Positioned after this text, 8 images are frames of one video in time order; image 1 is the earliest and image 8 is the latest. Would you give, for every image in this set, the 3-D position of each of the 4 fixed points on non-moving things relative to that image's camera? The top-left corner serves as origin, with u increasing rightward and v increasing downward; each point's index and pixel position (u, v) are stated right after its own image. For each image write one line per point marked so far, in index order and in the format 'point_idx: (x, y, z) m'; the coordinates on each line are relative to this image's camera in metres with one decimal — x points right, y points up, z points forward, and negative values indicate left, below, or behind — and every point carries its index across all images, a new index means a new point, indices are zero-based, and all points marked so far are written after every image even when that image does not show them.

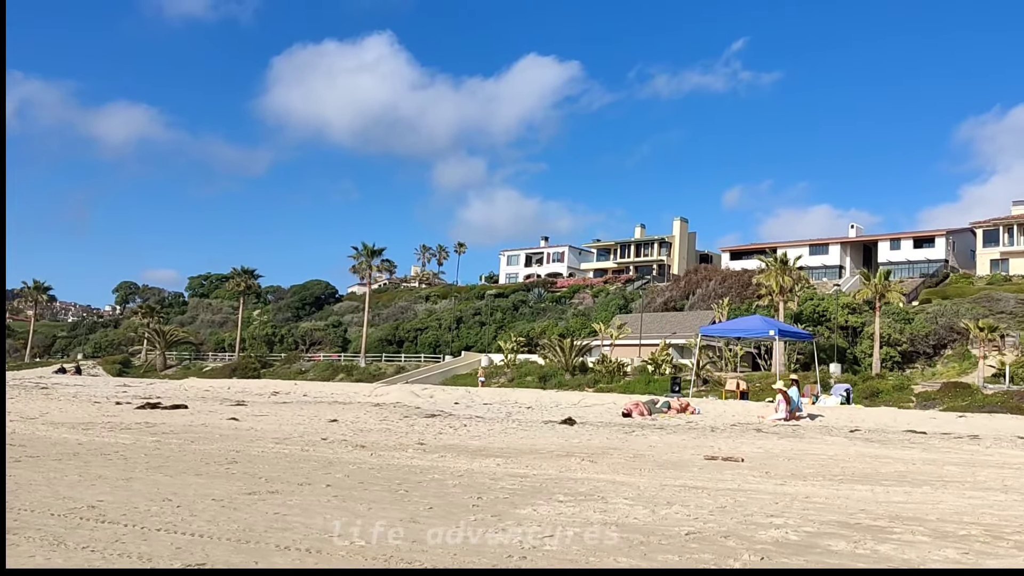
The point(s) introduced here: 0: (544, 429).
0: (+0.6, -2.6, +13.8) m
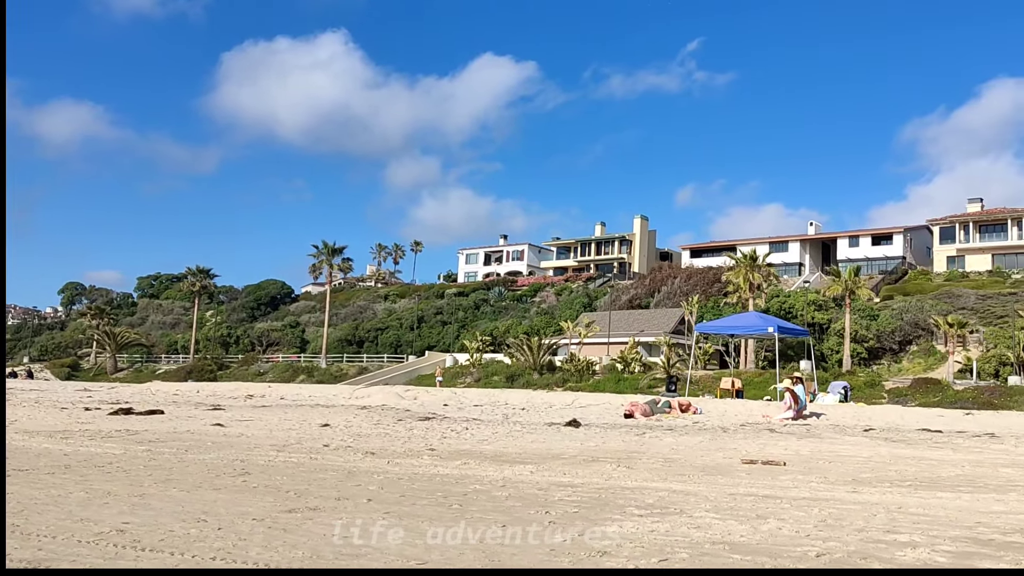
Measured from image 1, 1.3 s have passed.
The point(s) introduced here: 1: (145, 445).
0: (+0.7, -2.5, +13.4) m
1: (-5.6, -2.4, +11.5) m
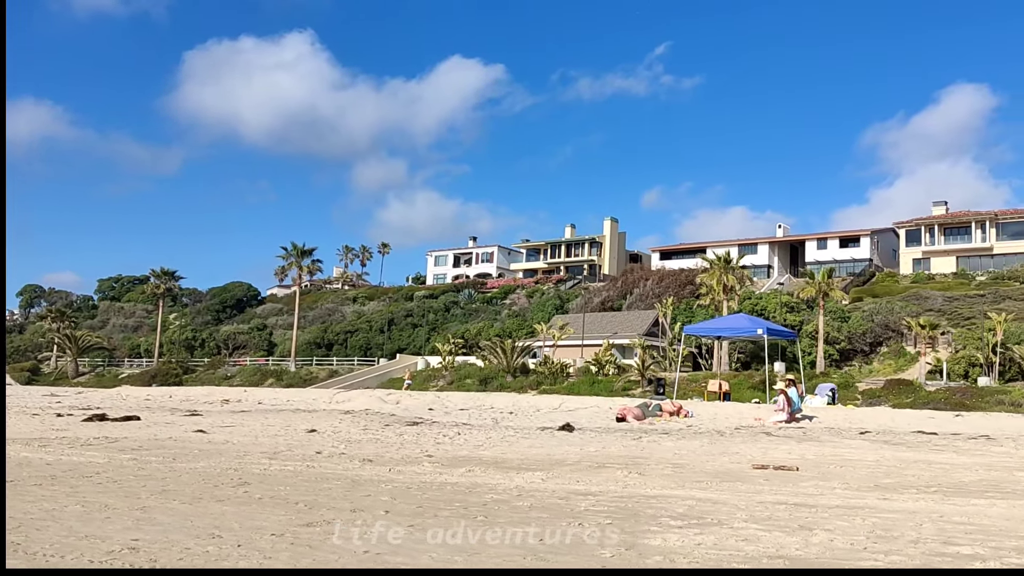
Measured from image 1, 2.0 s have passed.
0: (+0.6, -2.6, +13.2) m
1: (-5.6, -2.5, +11.1) m
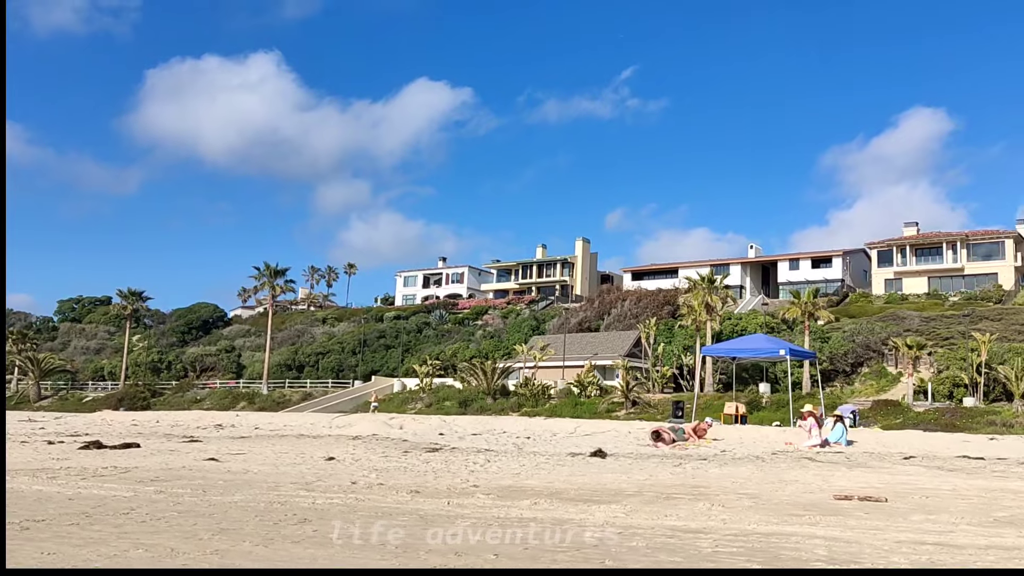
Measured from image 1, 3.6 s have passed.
0: (+1.2, -2.9, +12.7) m
1: (-4.9, -2.7, +10.4) m
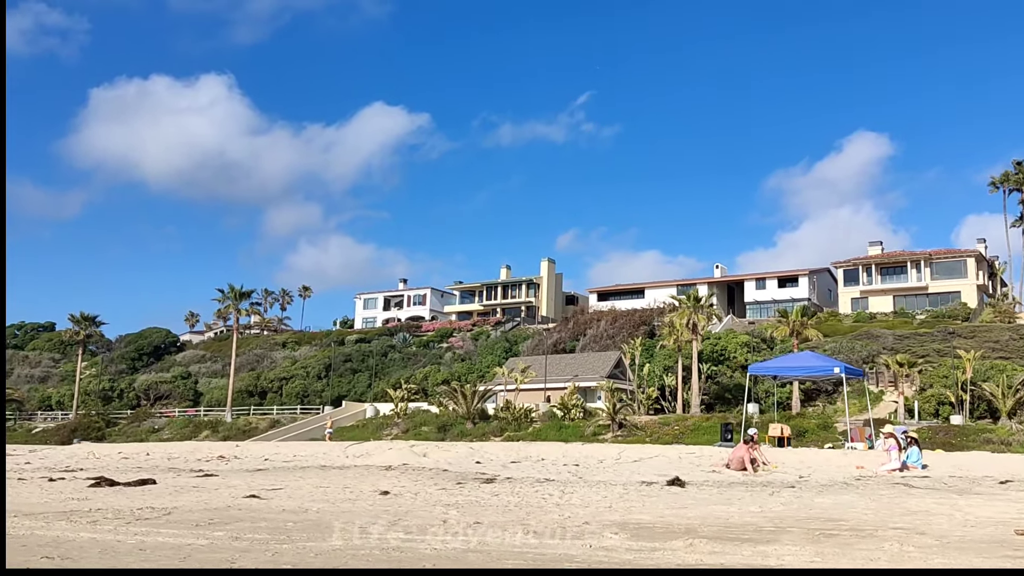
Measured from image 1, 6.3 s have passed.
0: (+2.4, -3.2, +11.8) m
1: (-3.6, -3.0, +9.2) m
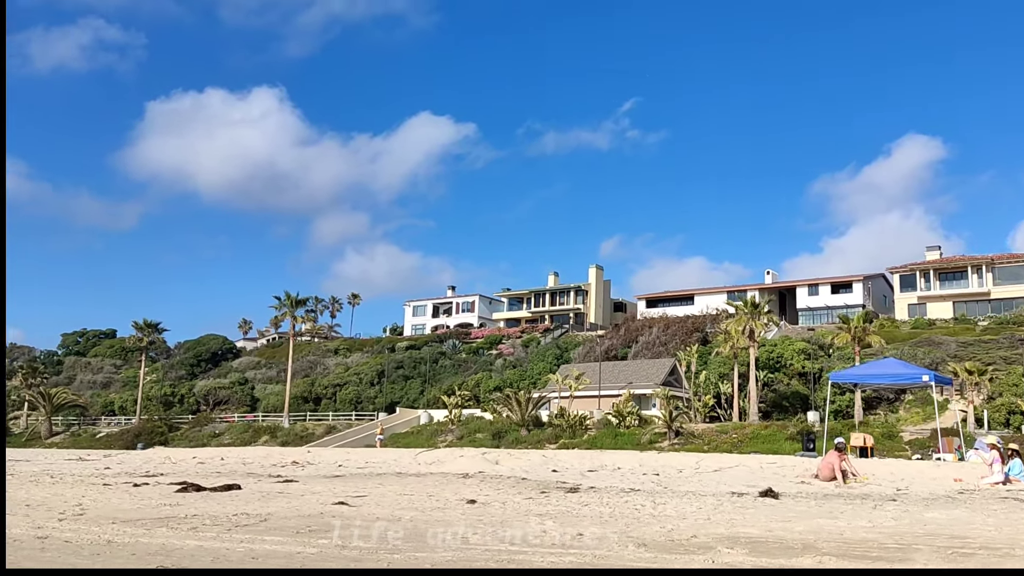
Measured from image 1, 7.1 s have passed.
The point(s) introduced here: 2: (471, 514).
0: (+3.8, -3.3, +11.5) m
1: (-2.3, -3.1, +9.3) m
2: (-0.6, -3.4, +11.2) m
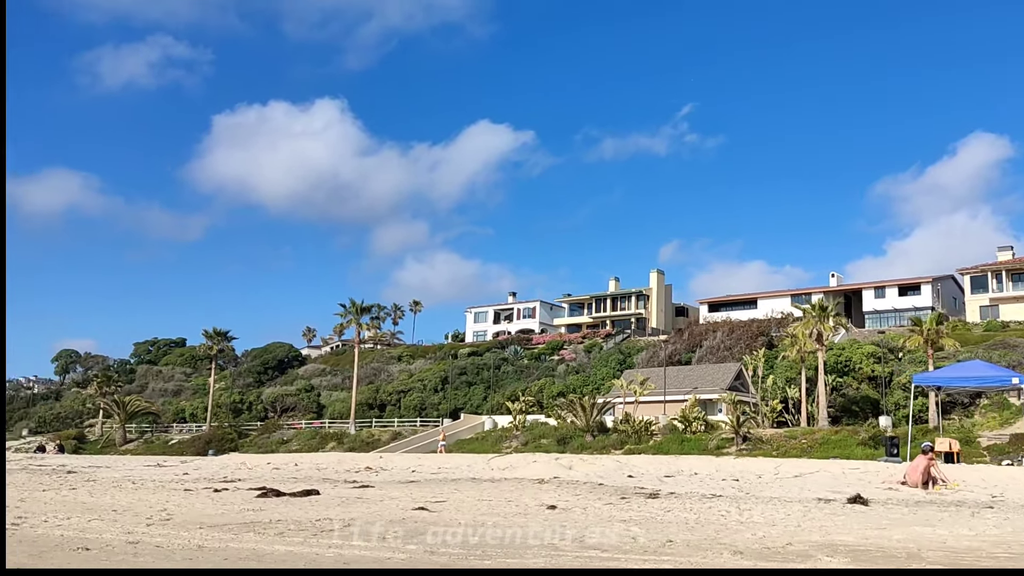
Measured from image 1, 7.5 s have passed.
0: (+5.1, -3.3, +11.1) m
1: (-1.2, -3.2, +9.4) m
2: (+0.6, -3.5, +11.2) m
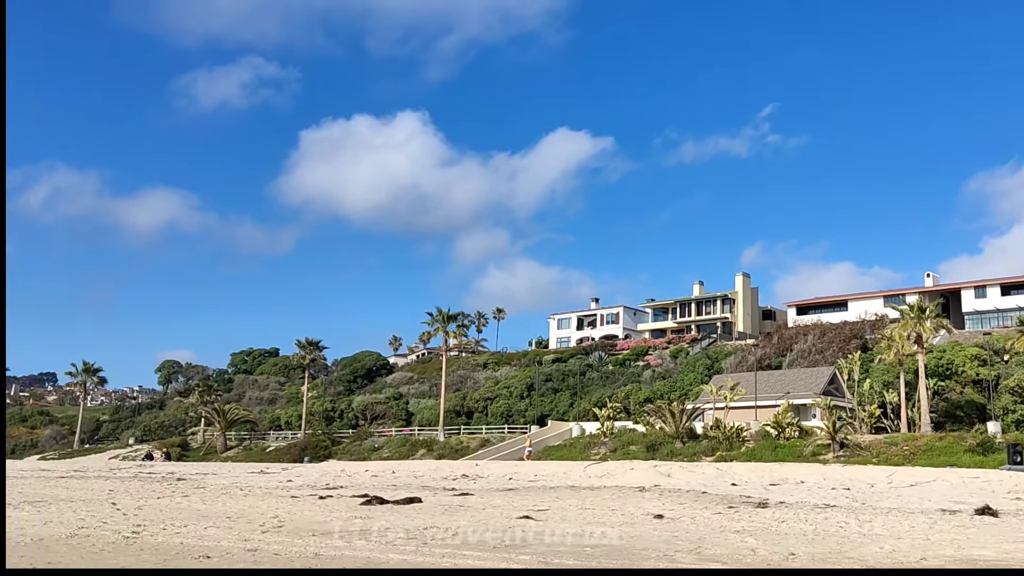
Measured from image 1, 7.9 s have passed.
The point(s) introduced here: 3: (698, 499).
0: (+6.6, -3.3, +10.5) m
1: (+0.2, -3.3, +9.5) m
2: (+2.2, -3.6, +11.1) m
3: (+3.6, -4.1, +14.5) m
